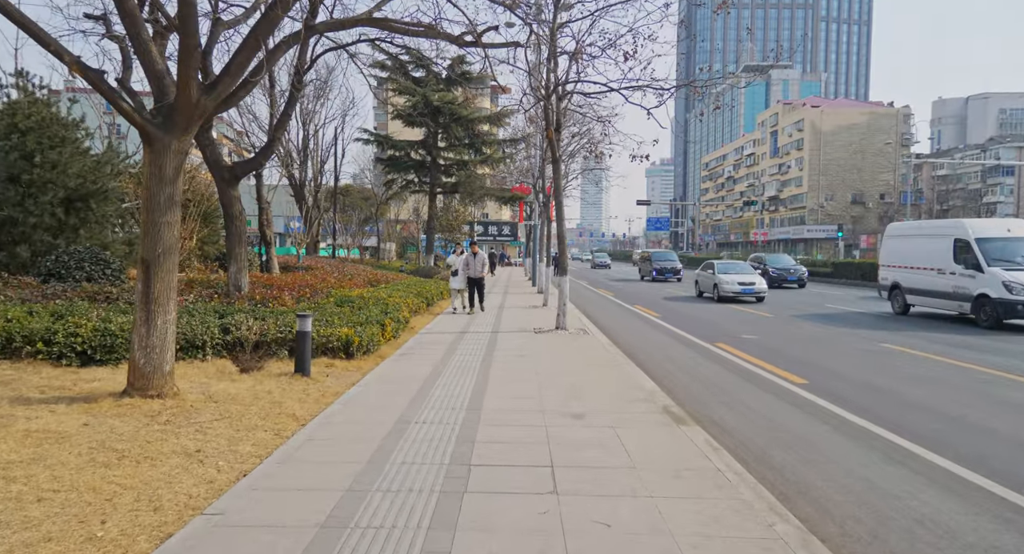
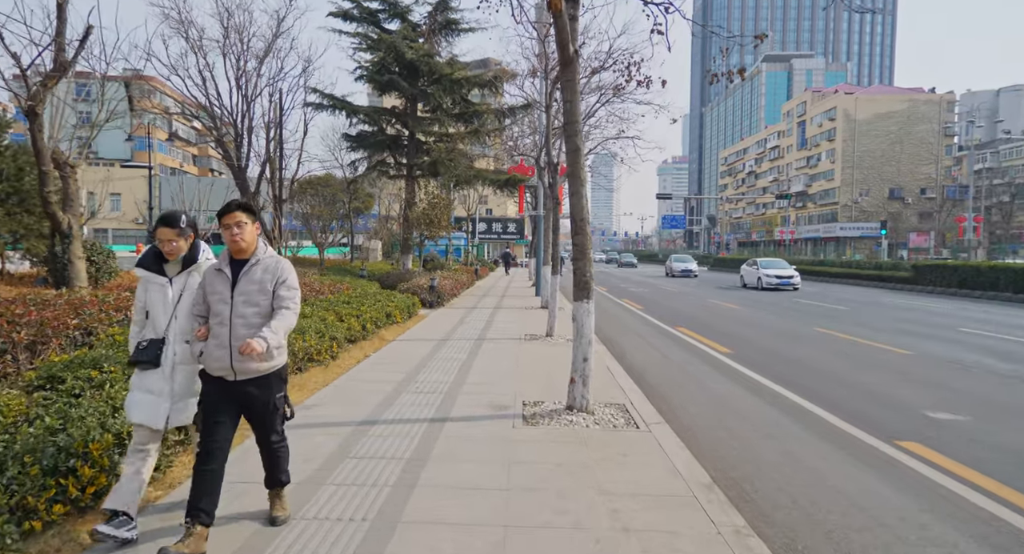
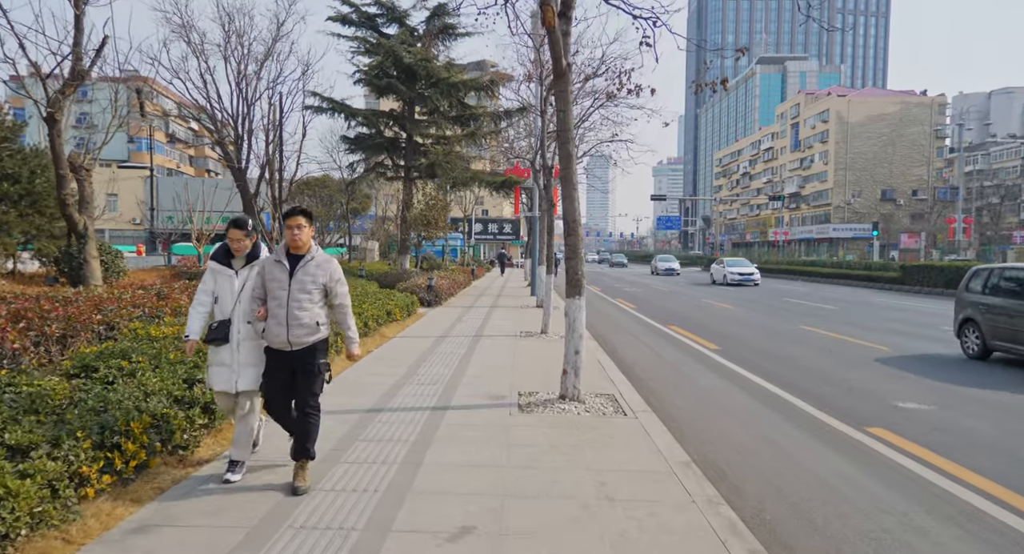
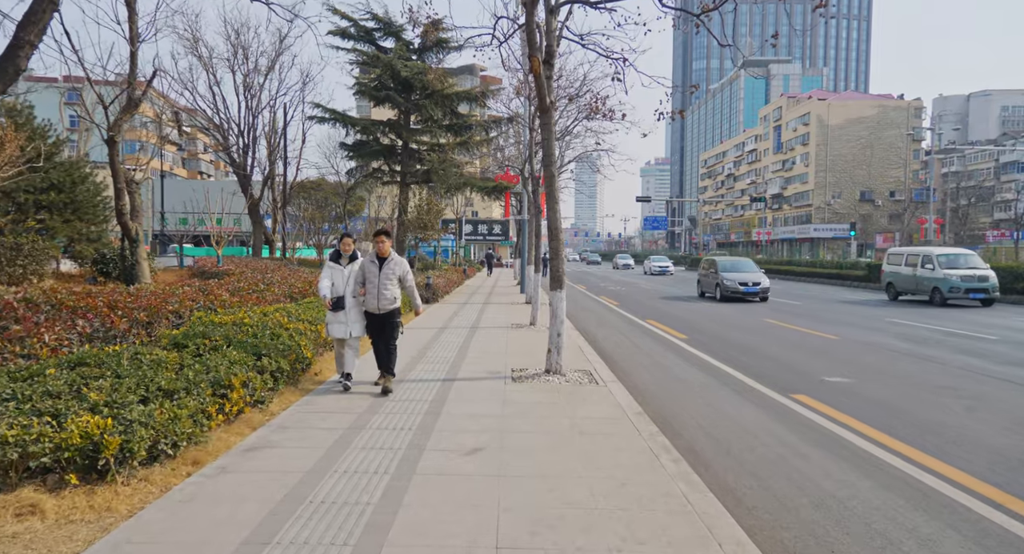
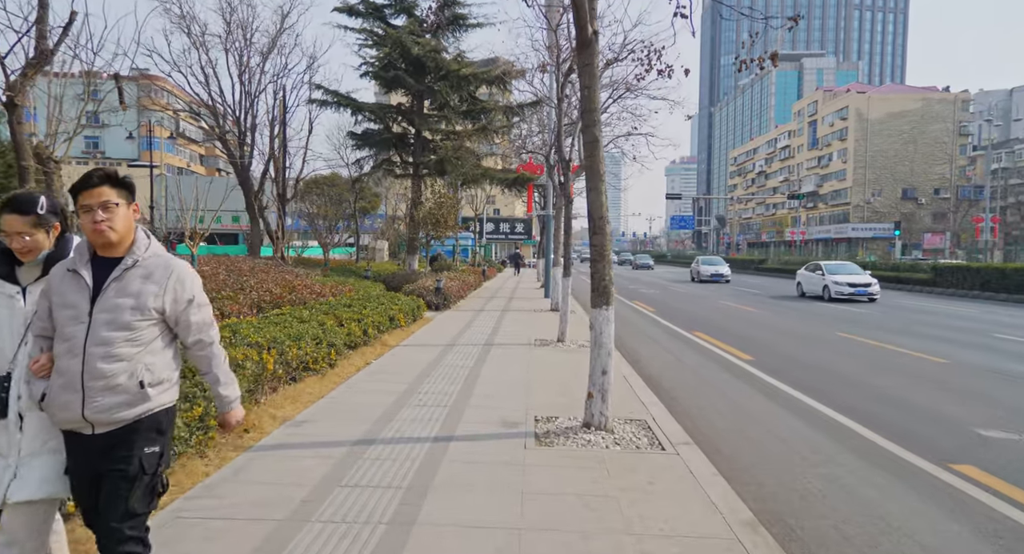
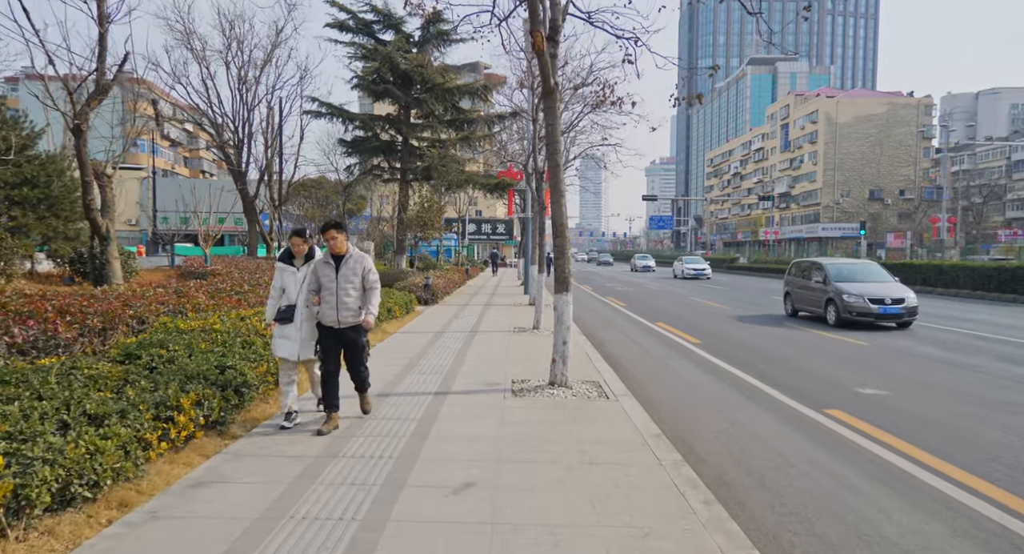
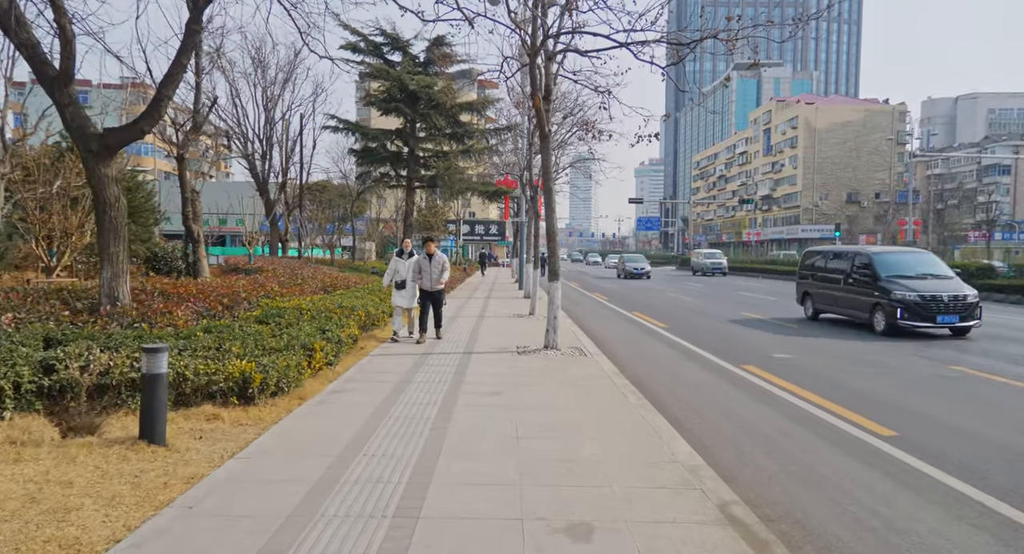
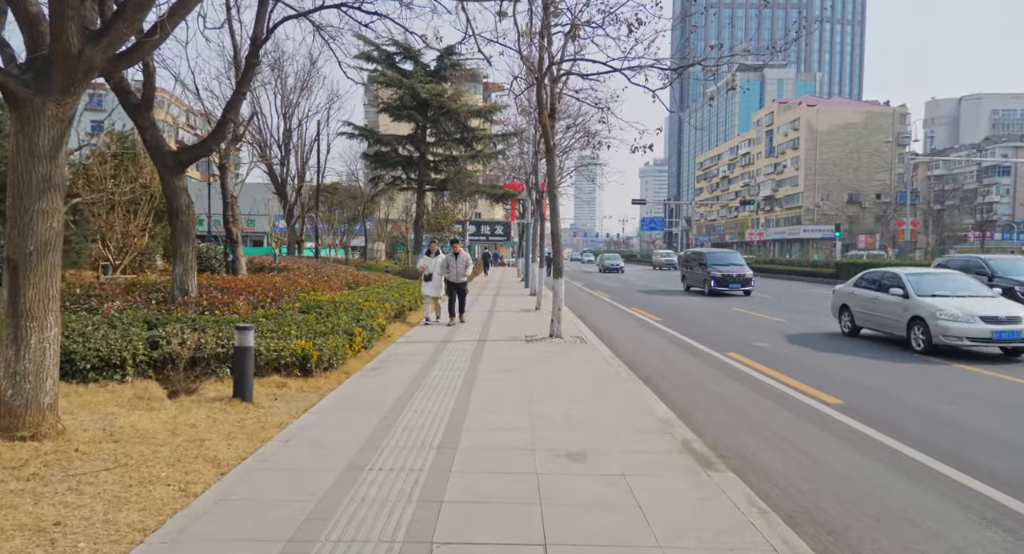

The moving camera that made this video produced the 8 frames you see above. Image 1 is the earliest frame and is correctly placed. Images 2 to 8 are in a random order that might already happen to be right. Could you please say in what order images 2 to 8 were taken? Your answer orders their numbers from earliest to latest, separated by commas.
8, 7, 4, 6, 3, 2, 5
